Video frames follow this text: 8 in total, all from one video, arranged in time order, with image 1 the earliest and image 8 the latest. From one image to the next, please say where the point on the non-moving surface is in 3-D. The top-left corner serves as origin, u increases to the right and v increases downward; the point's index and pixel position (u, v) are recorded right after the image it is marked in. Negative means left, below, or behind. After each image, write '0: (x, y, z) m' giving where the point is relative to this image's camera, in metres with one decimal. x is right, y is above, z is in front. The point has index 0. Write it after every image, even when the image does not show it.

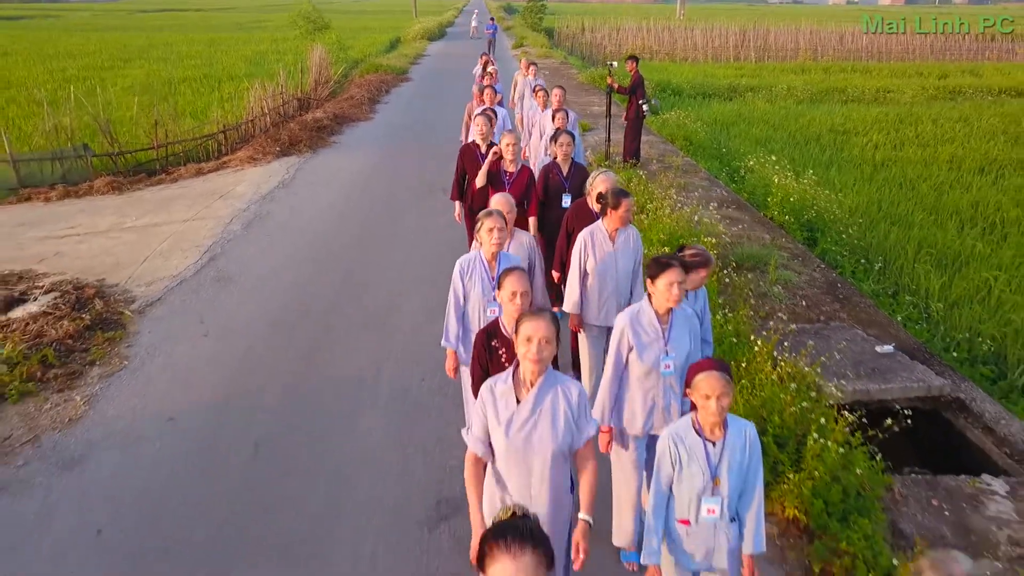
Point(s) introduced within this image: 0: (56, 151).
0: (-6.4, +1.9, +10.8) m
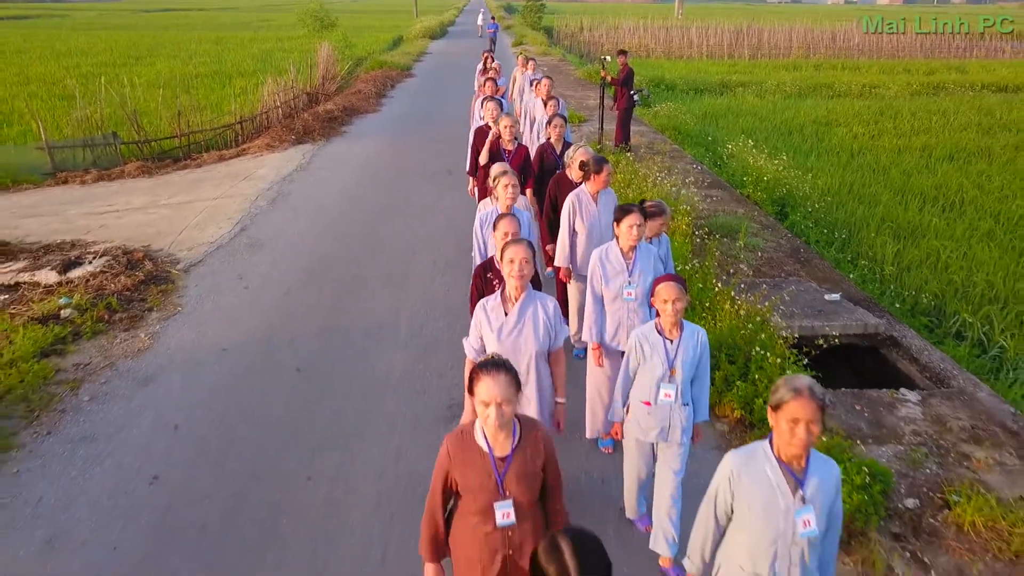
0: (-6.5, +2.3, +11.6) m
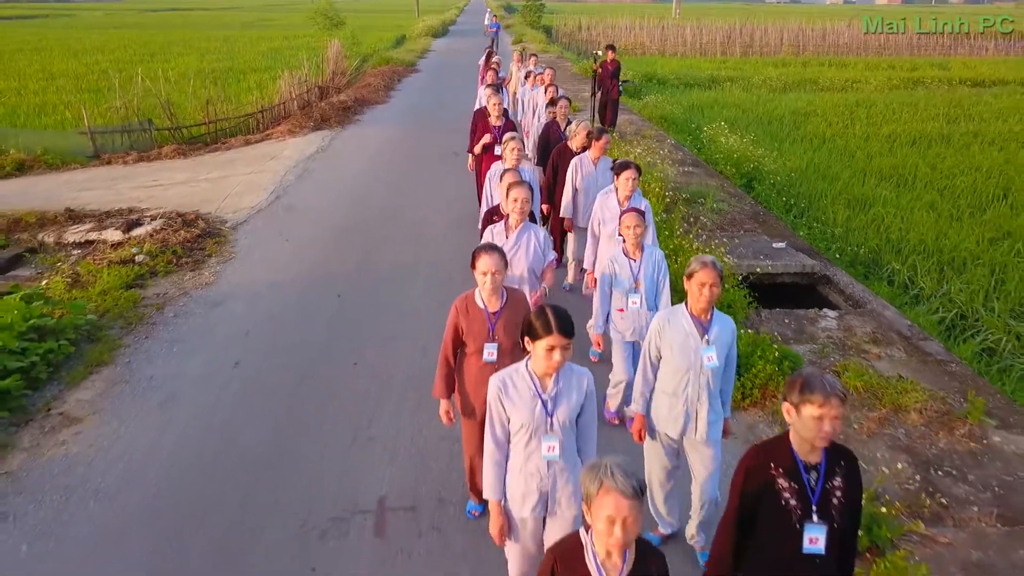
0: (-6.5, +2.7, +12.8) m
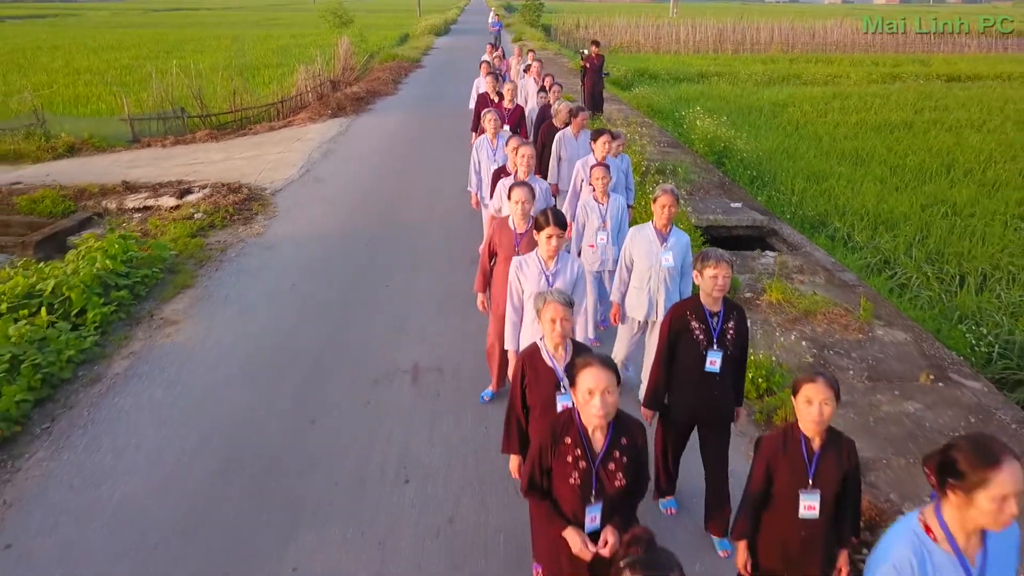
0: (-6.5, +3.2, +14.1) m
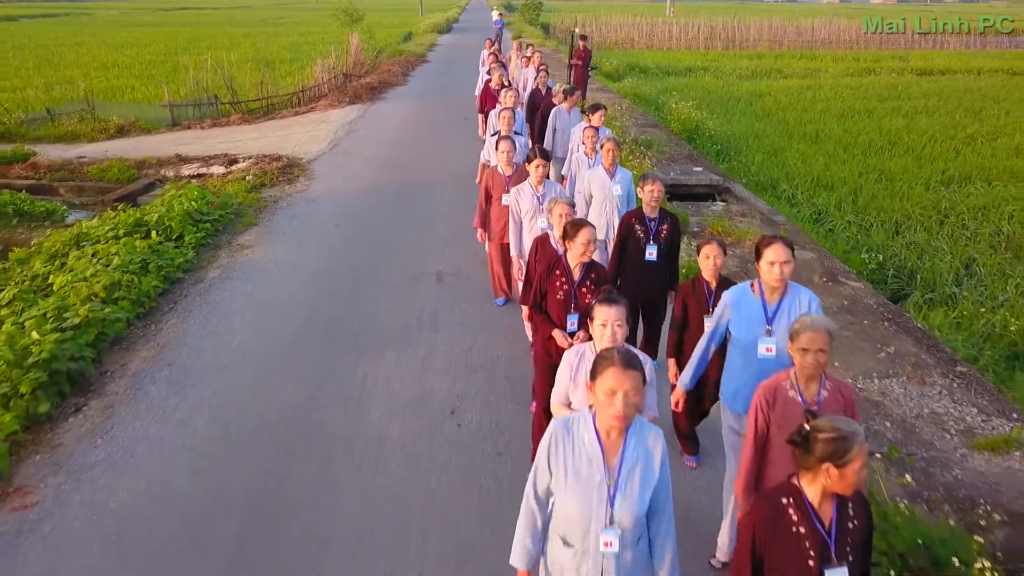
0: (-6.5, +3.9, +15.7) m
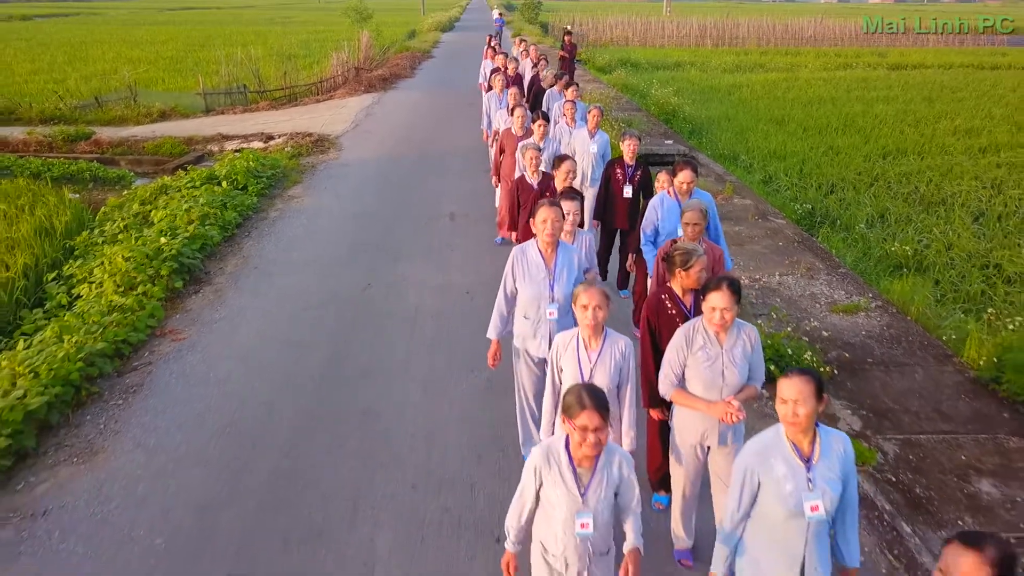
0: (-6.5, +4.6, +17.5) m
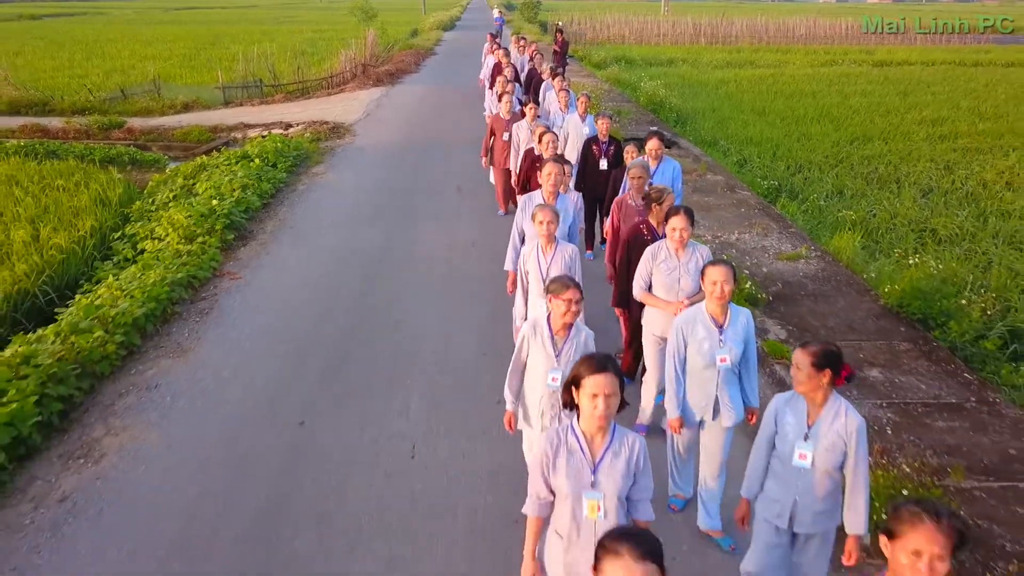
0: (-6.5, +5.0, +18.7) m
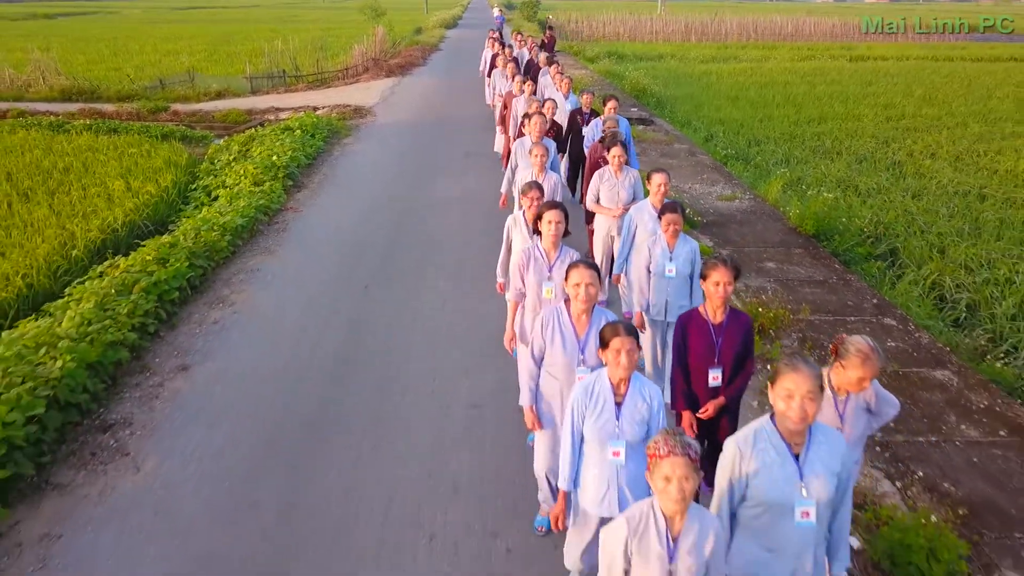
0: (-6.5, +5.8, +20.7) m
